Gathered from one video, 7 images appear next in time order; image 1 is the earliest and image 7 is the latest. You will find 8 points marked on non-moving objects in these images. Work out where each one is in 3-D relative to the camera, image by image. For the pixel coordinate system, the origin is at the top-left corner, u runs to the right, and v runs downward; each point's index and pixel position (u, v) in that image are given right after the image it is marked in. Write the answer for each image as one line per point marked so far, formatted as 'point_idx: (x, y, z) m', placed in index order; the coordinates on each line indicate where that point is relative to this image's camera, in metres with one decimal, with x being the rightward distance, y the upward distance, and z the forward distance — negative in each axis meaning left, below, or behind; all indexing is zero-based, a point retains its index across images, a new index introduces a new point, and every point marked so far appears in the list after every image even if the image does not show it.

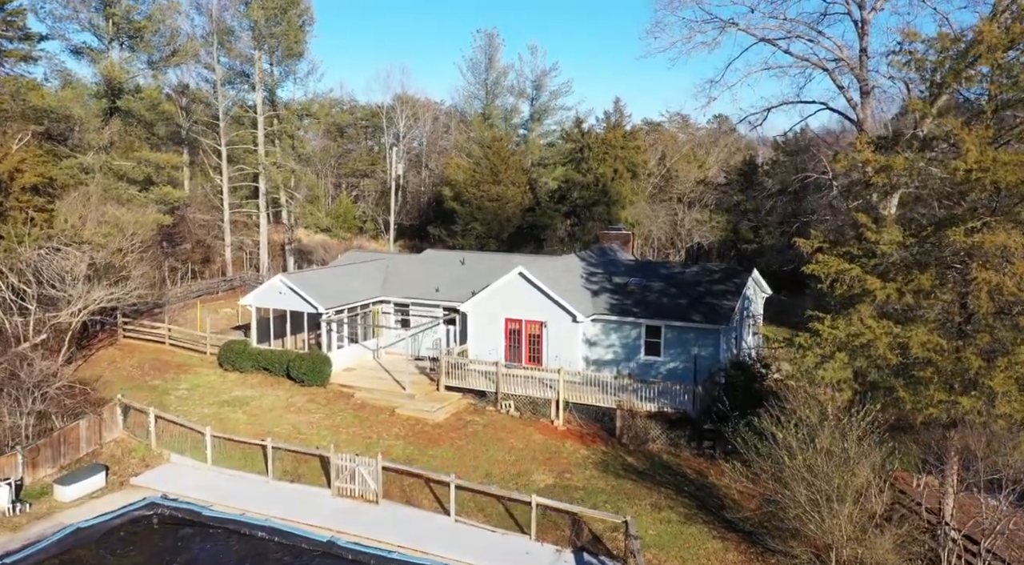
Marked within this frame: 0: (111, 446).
0: (-9.5, -3.9, +19.6) m
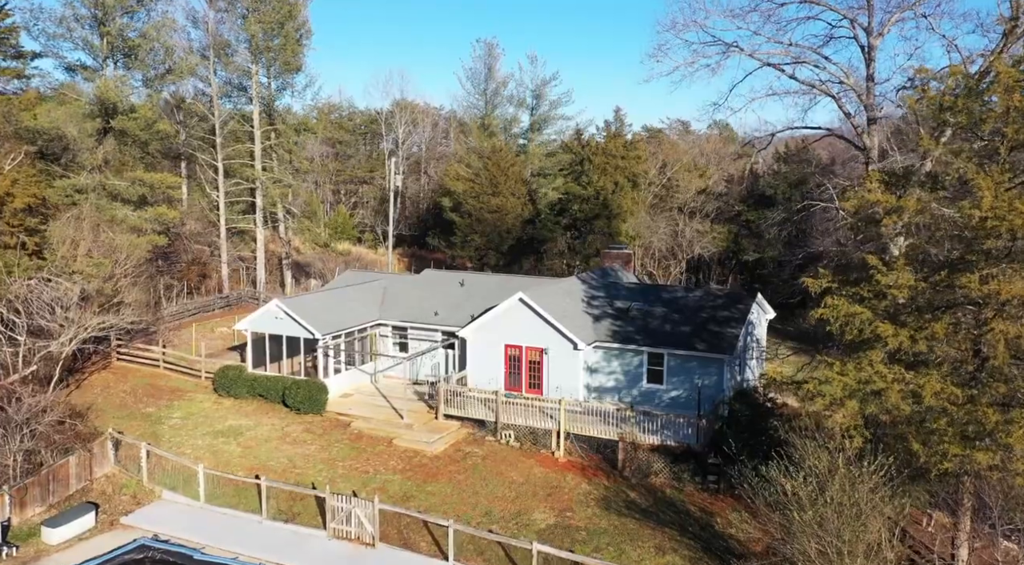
0: (-9.5, -4.6, +19.2) m
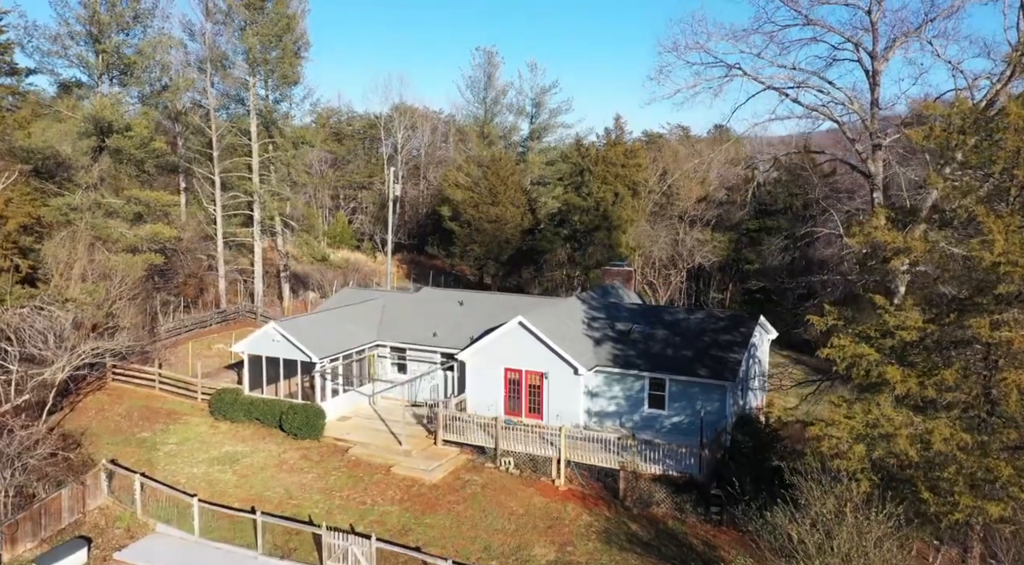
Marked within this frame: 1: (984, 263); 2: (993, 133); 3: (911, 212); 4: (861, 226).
0: (-9.5, -5.3, +18.9) m
1: (+7.2, +0.3, +12.6) m
2: (+8.0, +2.5, +13.7) m
3: (+7.3, +1.3, +15.1) m
4: (+6.6, +1.1, +15.7) m
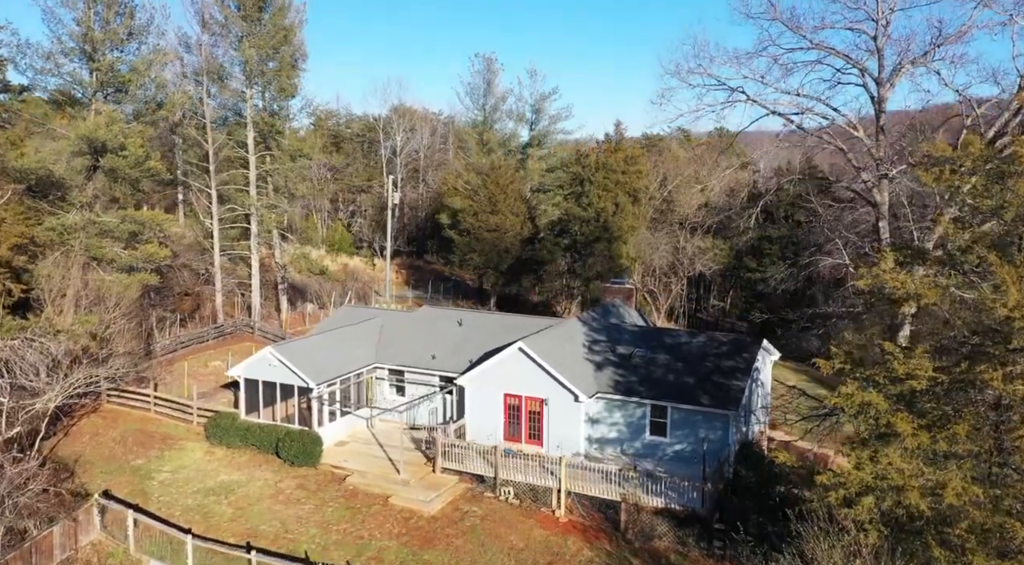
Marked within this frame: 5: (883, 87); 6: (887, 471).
0: (-9.5, -6.0, +18.6) m
1: (+7.2, -0.4, +12.2) m
2: (+8.0, +1.7, +13.3) m
3: (+7.3, +0.5, +14.8) m
4: (+6.6, +0.3, +15.3) m
5: (+8.9, +4.7, +19.8) m
6: (+5.8, -2.9, +12.9) m
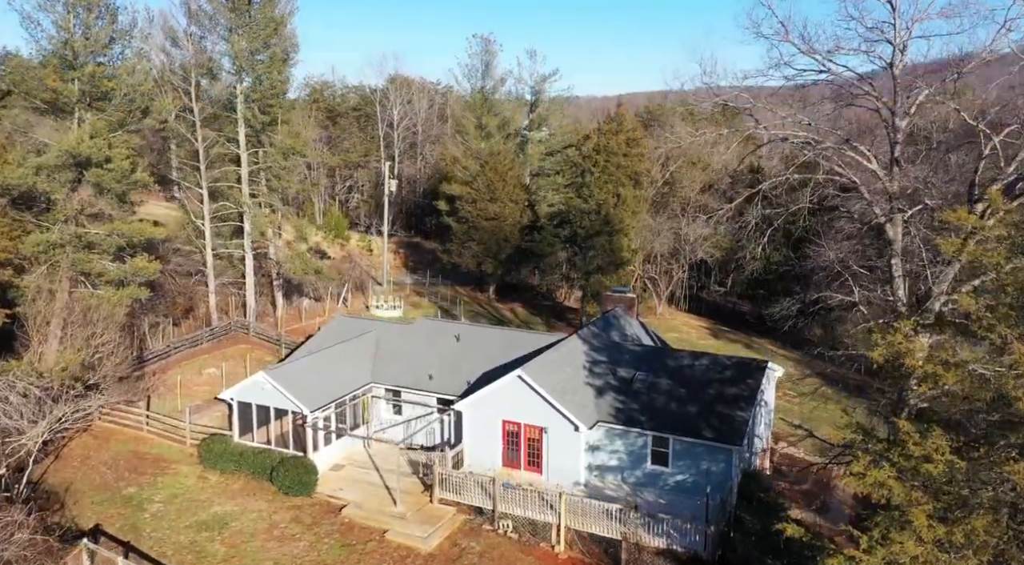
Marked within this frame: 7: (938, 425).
0: (-9.6, -6.9, +18.2) m
1: (+7.1, -1.7, +11.6) m
2: (+7.9, +0.6, +12.6) m
3: (+7.2, -0.6, +14.1) m
4: (+6.6, -0.7, +14.7) m
5: (+8.8, +3.8, +19.0) m
6: (+5.8, -4.1, +12.4) m
7: (+6.7, -2.2, +13.1) m
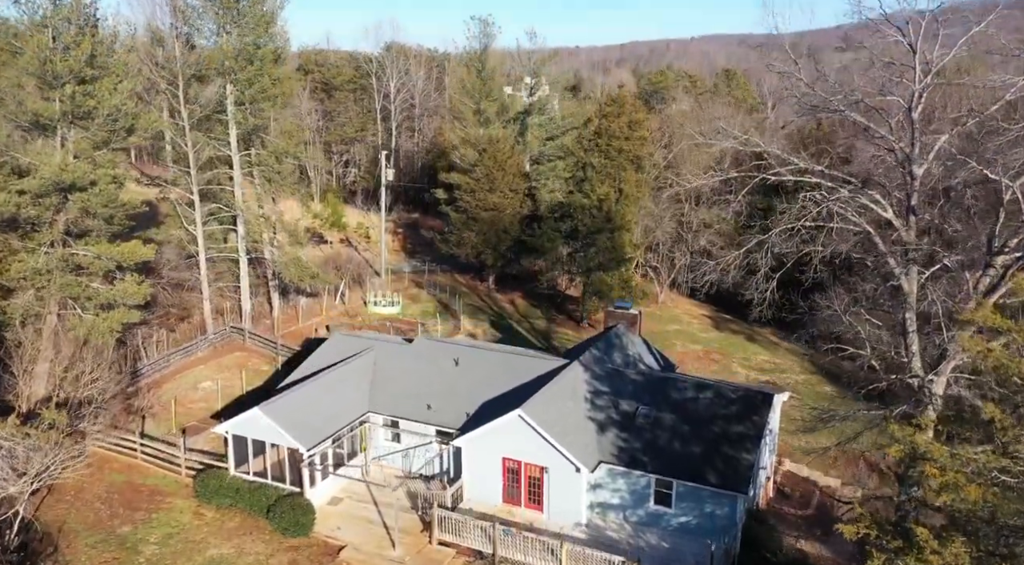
0: (-9.5, -8.2, +17.9) m
1: (+7.1, -3.2, +11.1) m
2: (+7.9, -1.0, +11.9) m
3: (+7.2, -2.0, +13.5) m
4: (+6.6, -2.1, +14.1) m
5: (+8.8, +2.7, +18.1) m
6: (+5.8, -5.6, +12.0) m
7: (+6.7, -3.7, +12.5) m
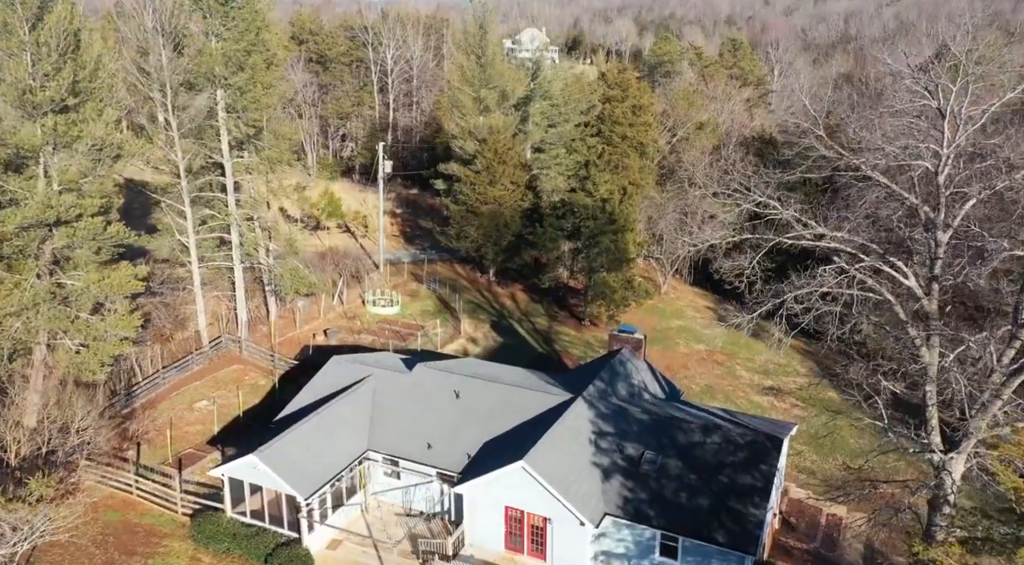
0: (-9.5, -9.6, +17.6) m
1: (+7.2, -5.1, +10.5) m
2: (+8.0, -2.8, +11.2) m
3: (+7.3, -3.7, +12.8) m
4: (+6.6, -3.8, +13.4) m
5: (+8.9, +1.2, +17.2) m
6: (+5.9, -7.4, +11.5) m
7: (+6.8, -5.4, +12.0) m
